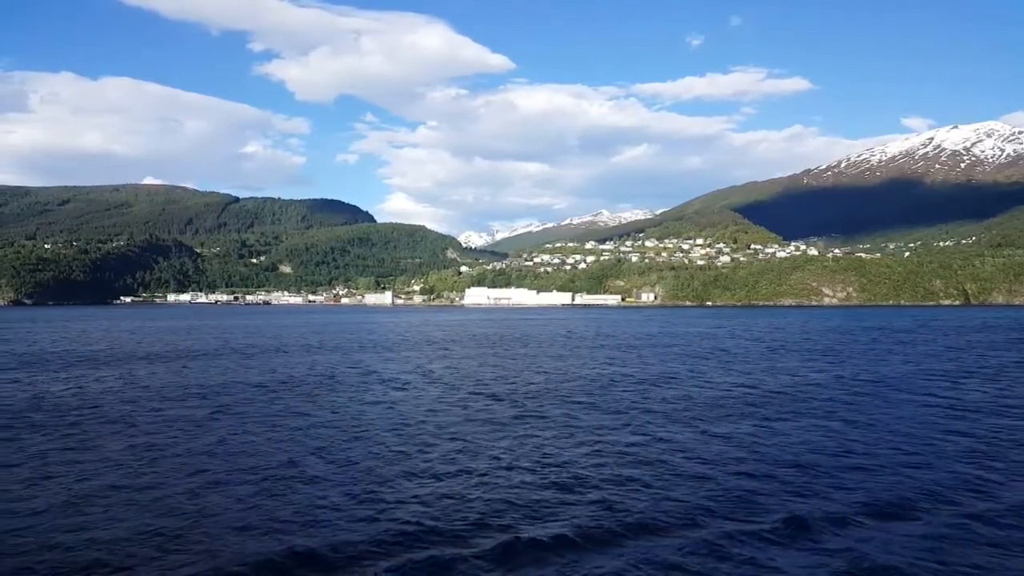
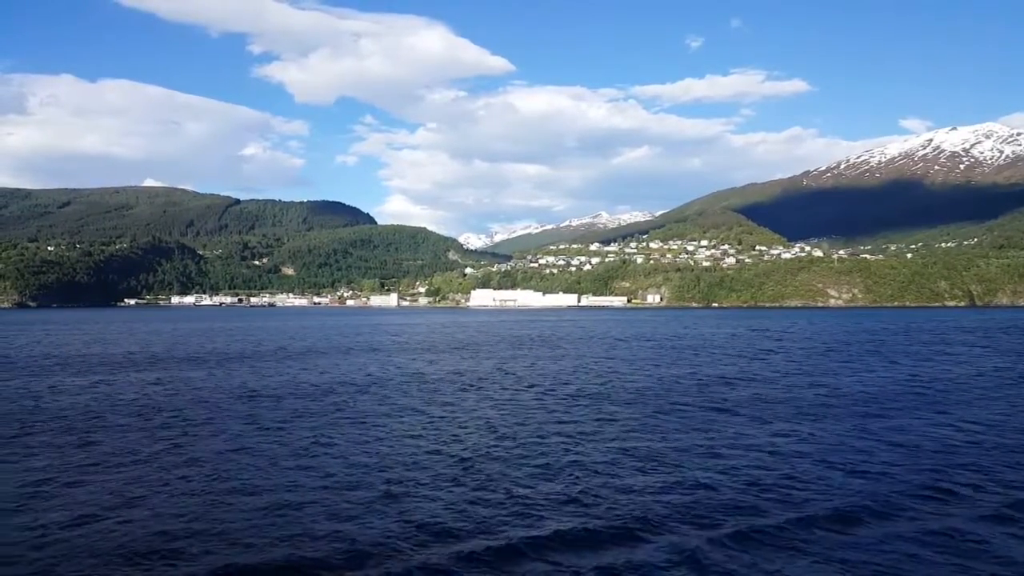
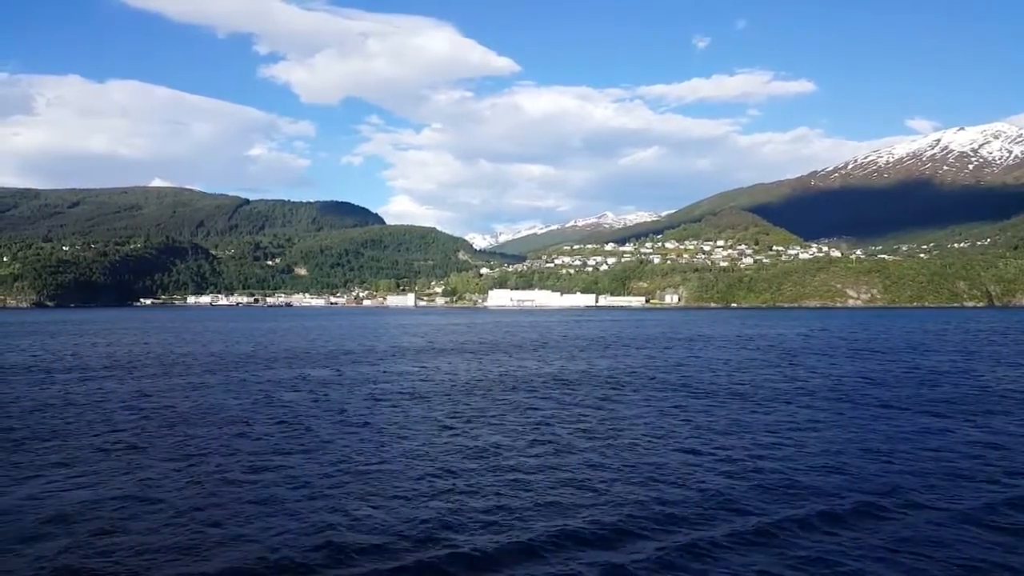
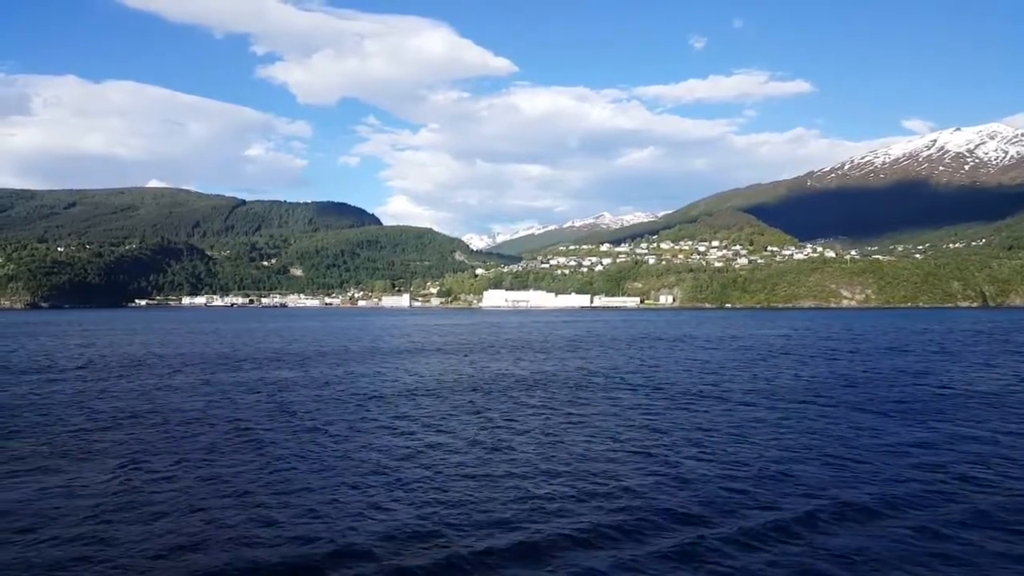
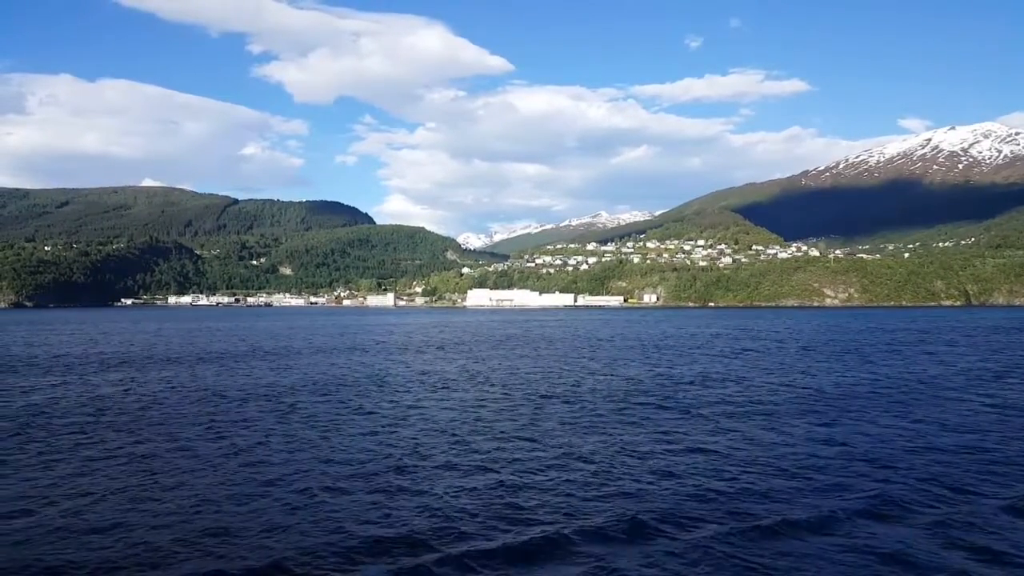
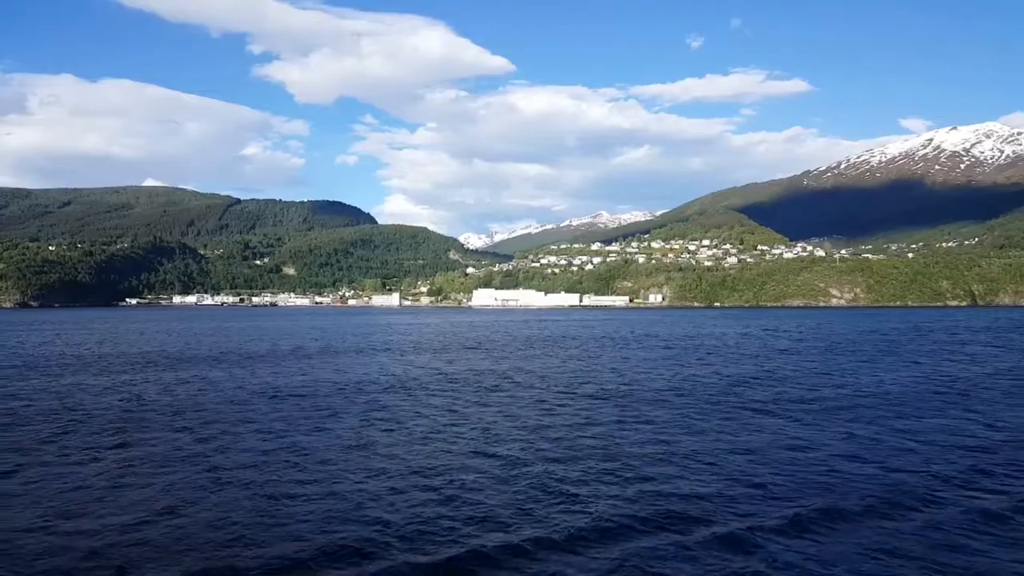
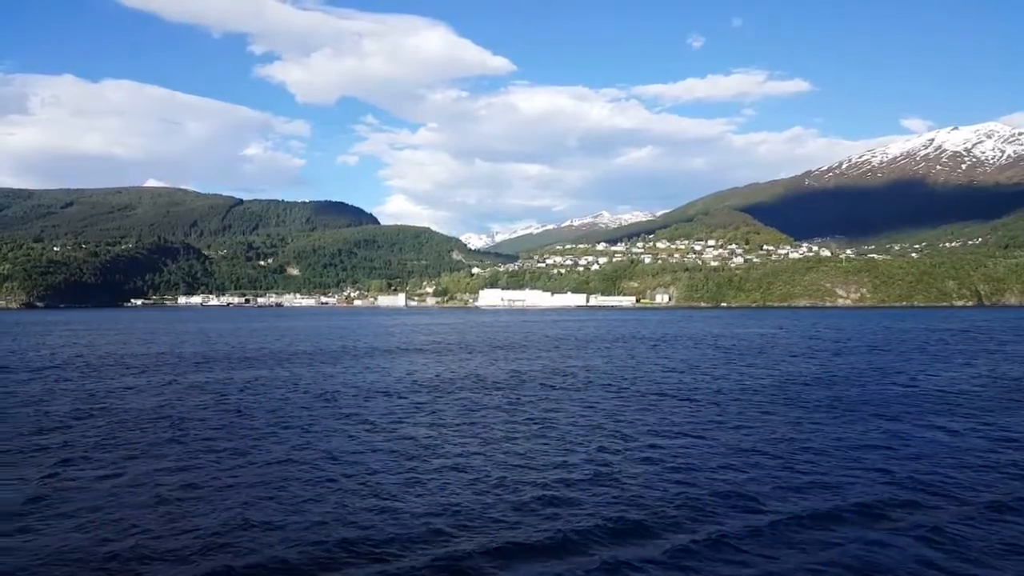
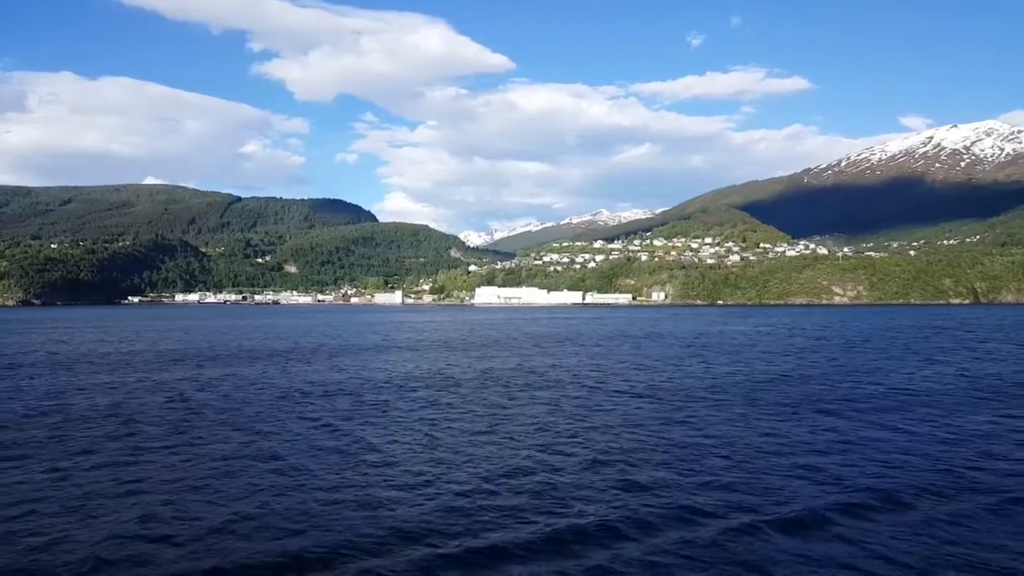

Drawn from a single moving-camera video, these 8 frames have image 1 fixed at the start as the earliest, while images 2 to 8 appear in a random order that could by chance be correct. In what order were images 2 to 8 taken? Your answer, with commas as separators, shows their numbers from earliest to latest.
5, 2, 6, 8, 7, 4, 3
